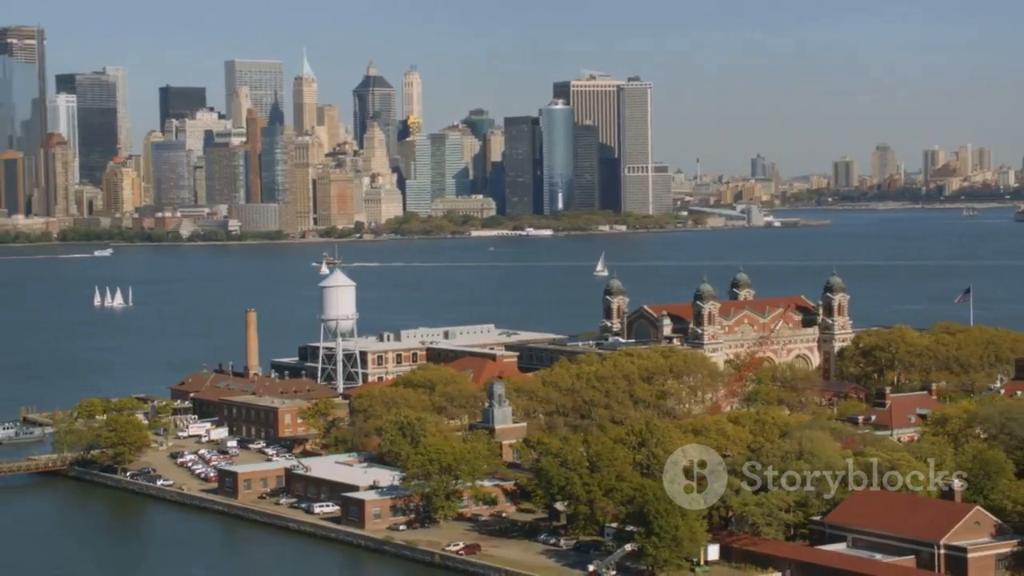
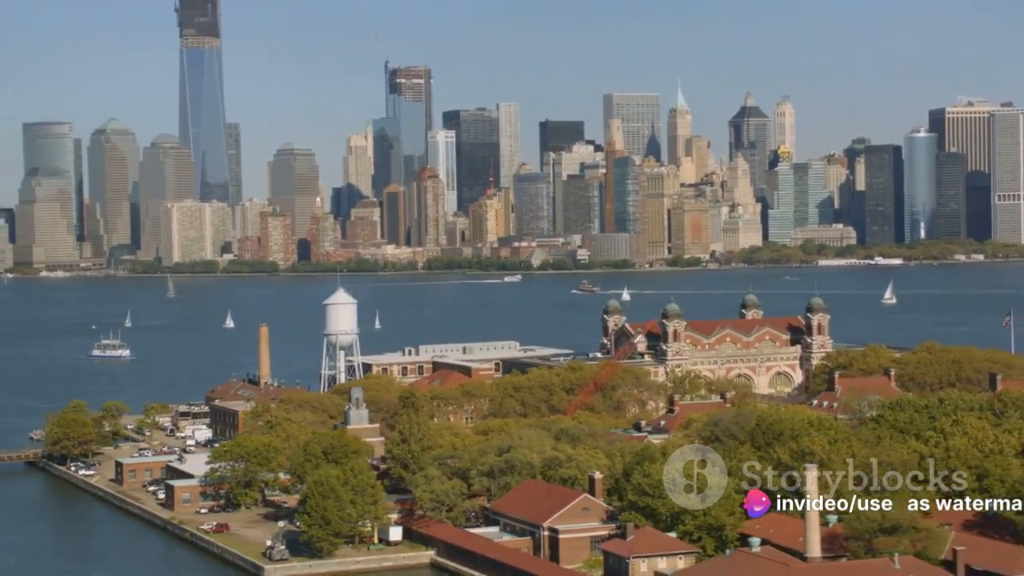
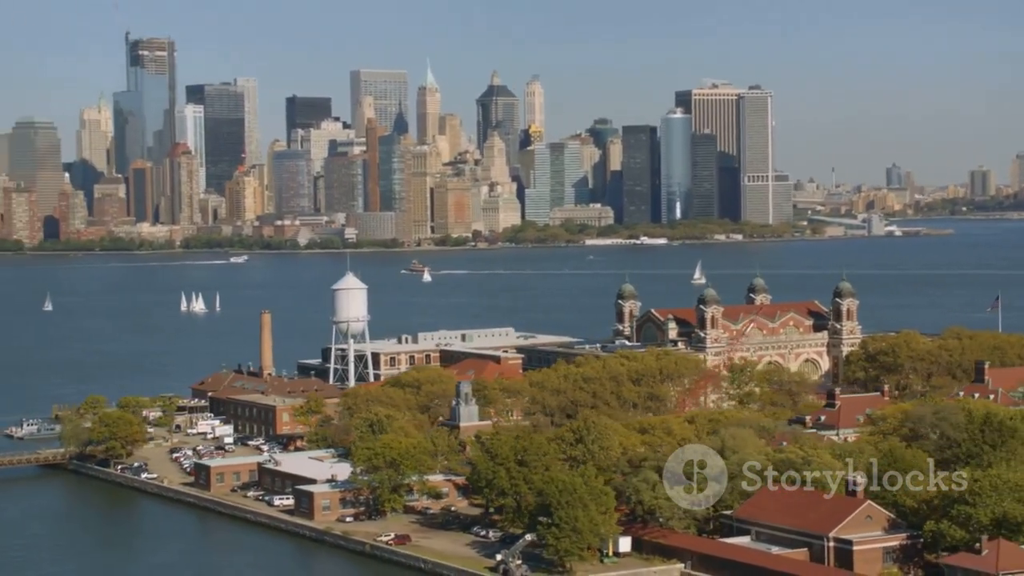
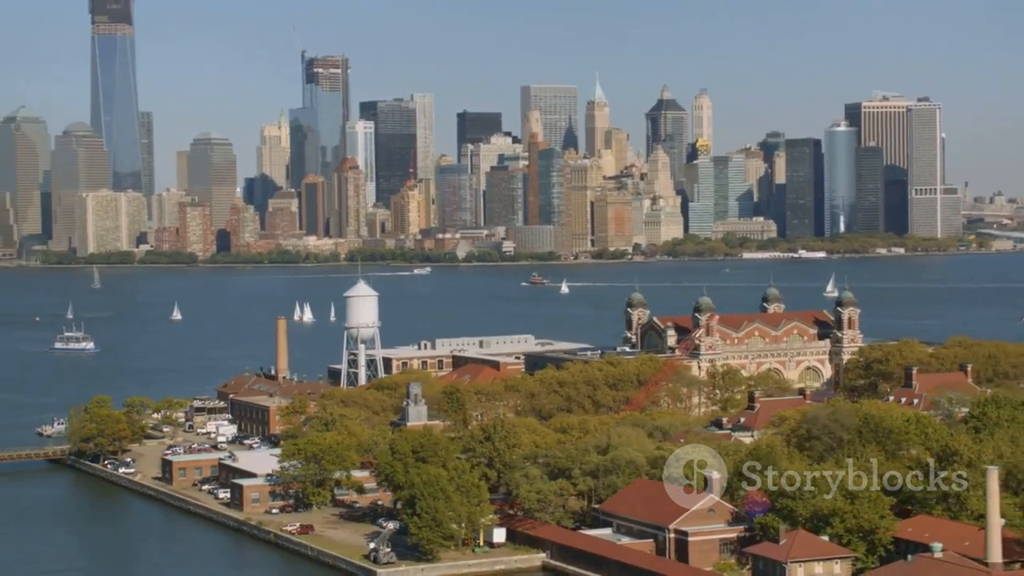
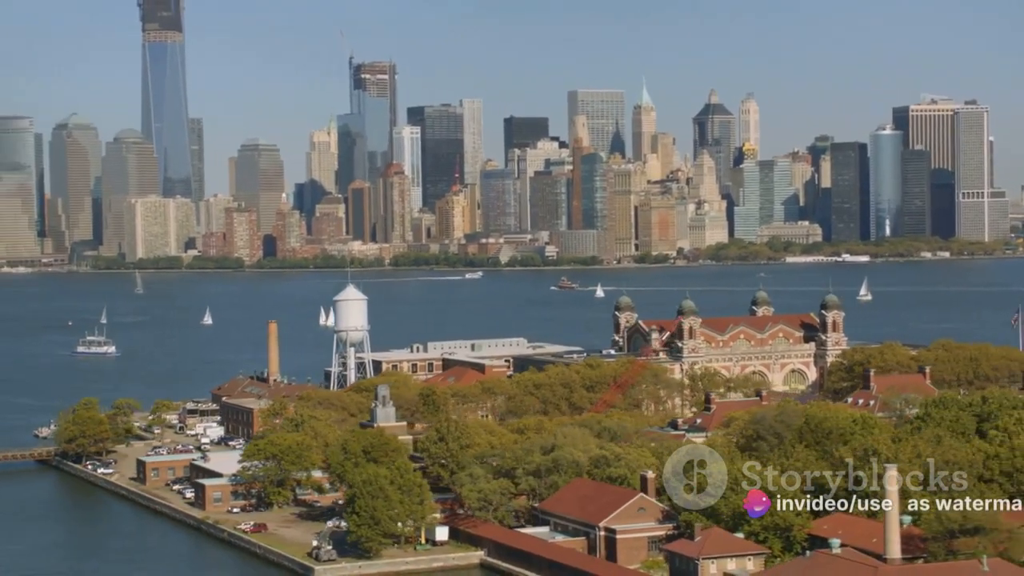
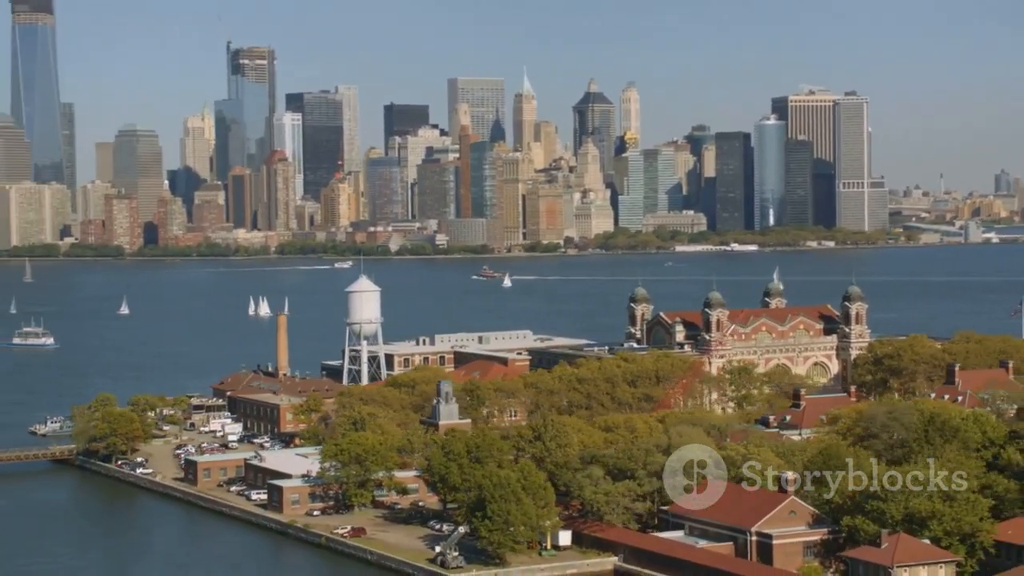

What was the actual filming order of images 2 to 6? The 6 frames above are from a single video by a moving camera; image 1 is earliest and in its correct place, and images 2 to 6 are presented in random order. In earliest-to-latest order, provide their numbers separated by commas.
3, 6, 4, 5, 2
